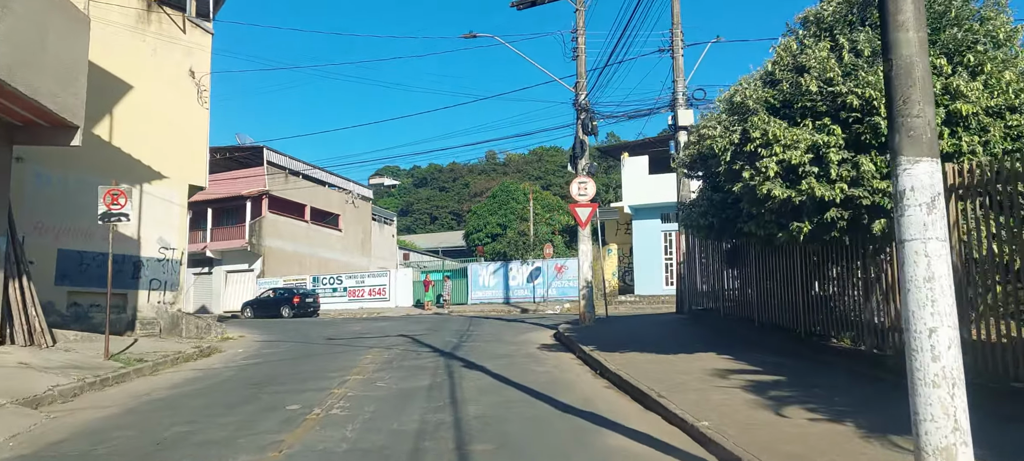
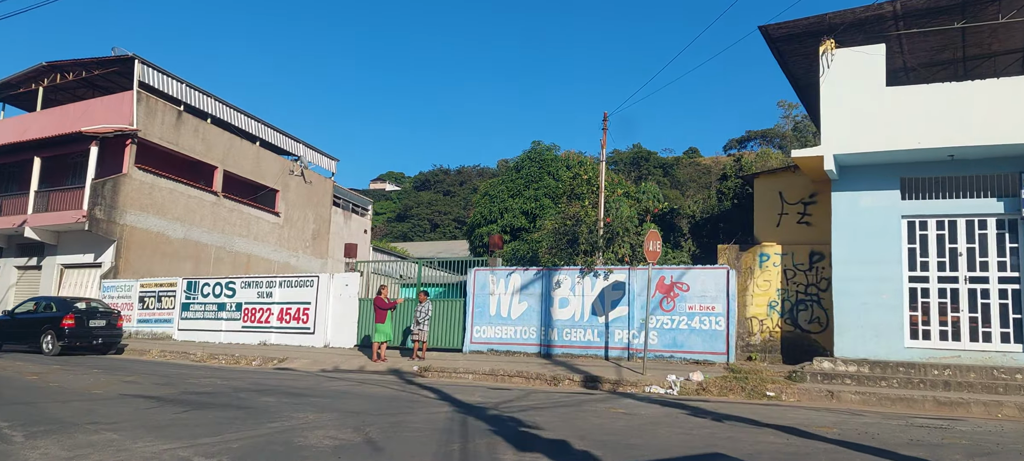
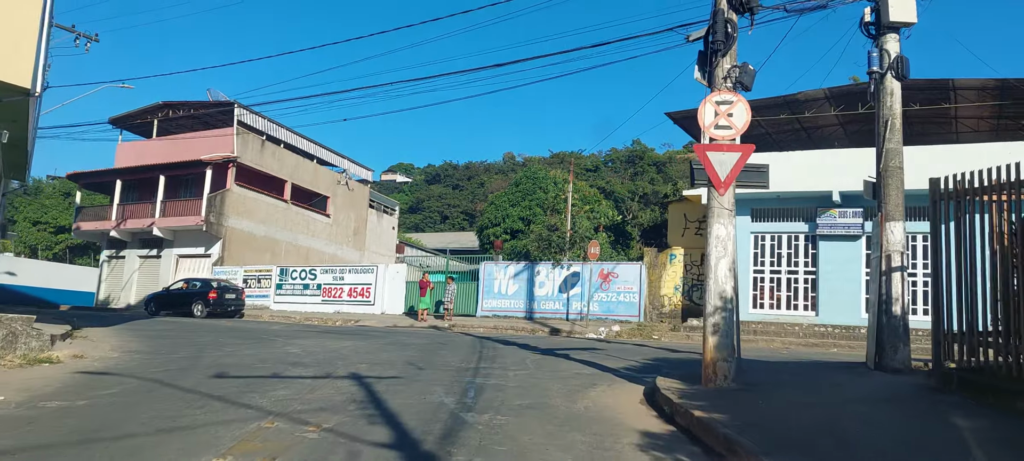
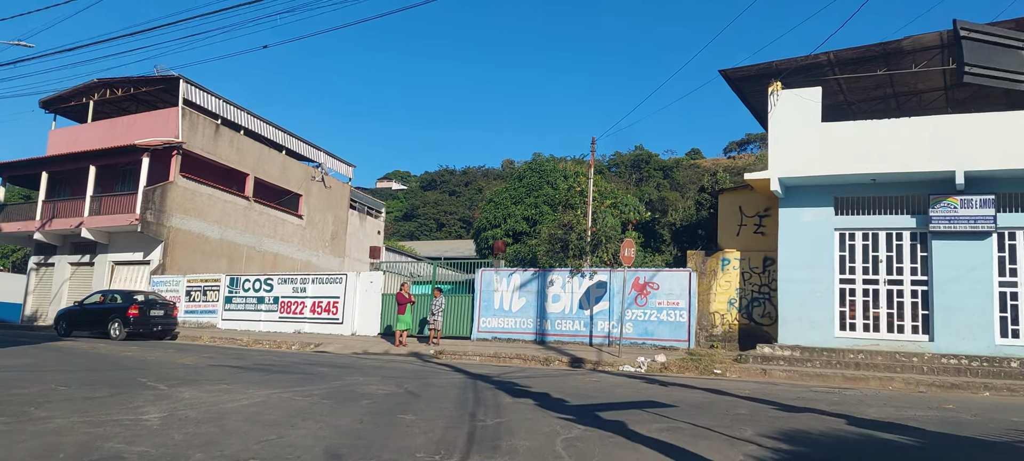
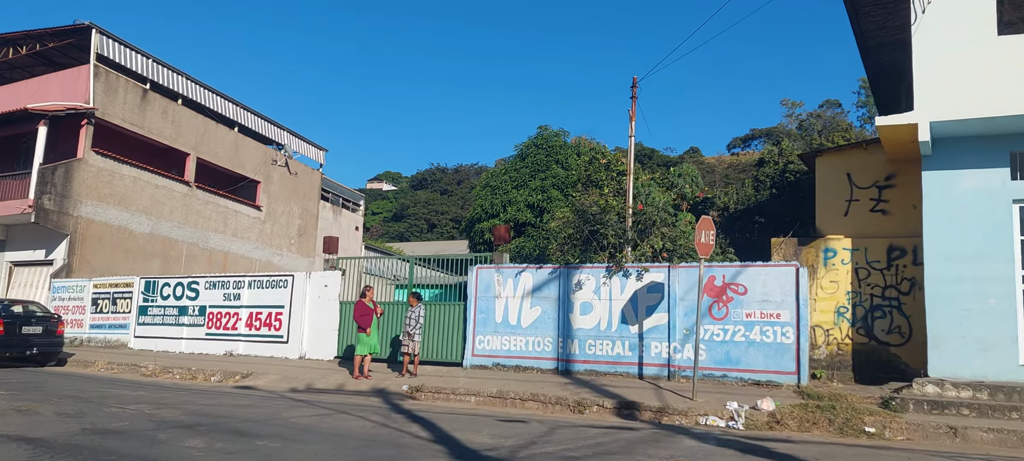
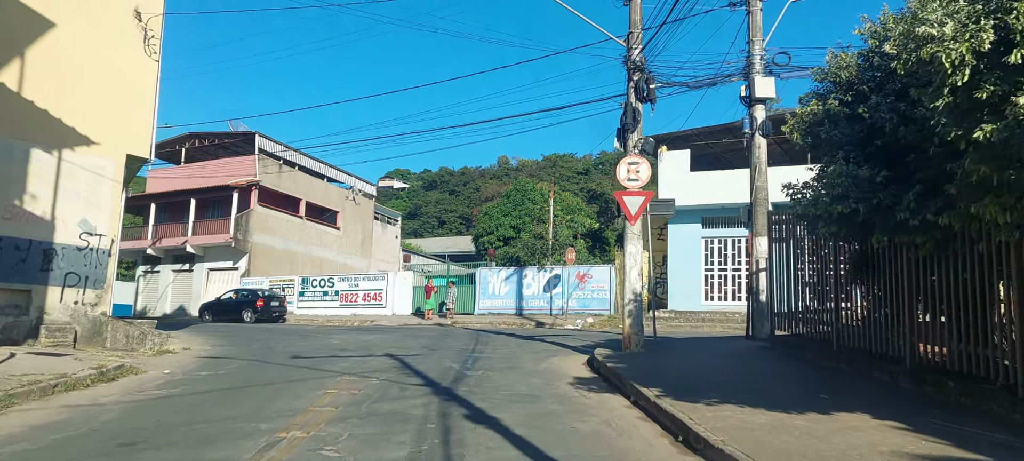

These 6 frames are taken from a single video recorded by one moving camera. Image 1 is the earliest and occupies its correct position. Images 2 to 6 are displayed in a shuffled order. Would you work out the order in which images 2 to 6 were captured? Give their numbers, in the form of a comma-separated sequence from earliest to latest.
6, 3, 4, 2, 5
